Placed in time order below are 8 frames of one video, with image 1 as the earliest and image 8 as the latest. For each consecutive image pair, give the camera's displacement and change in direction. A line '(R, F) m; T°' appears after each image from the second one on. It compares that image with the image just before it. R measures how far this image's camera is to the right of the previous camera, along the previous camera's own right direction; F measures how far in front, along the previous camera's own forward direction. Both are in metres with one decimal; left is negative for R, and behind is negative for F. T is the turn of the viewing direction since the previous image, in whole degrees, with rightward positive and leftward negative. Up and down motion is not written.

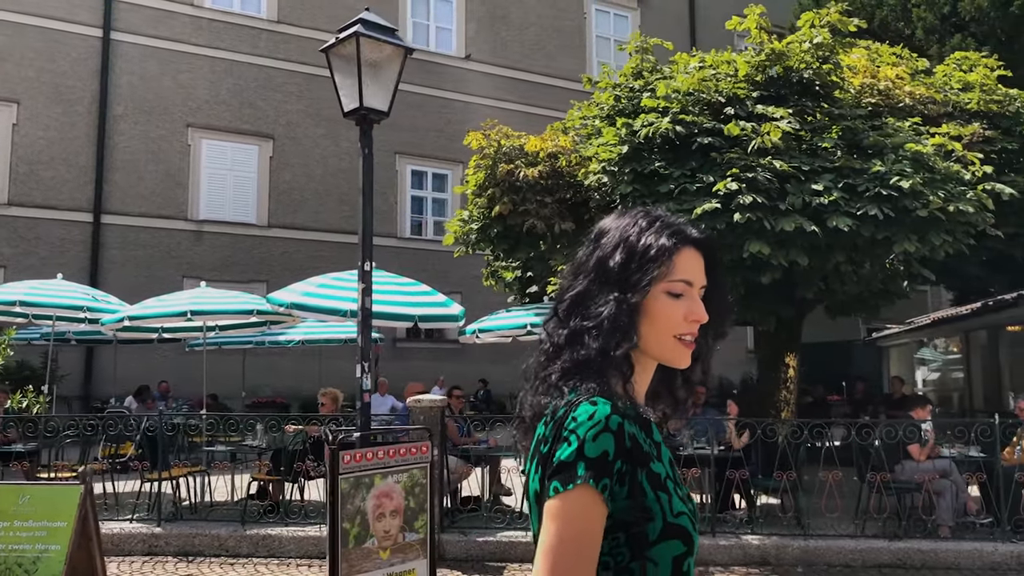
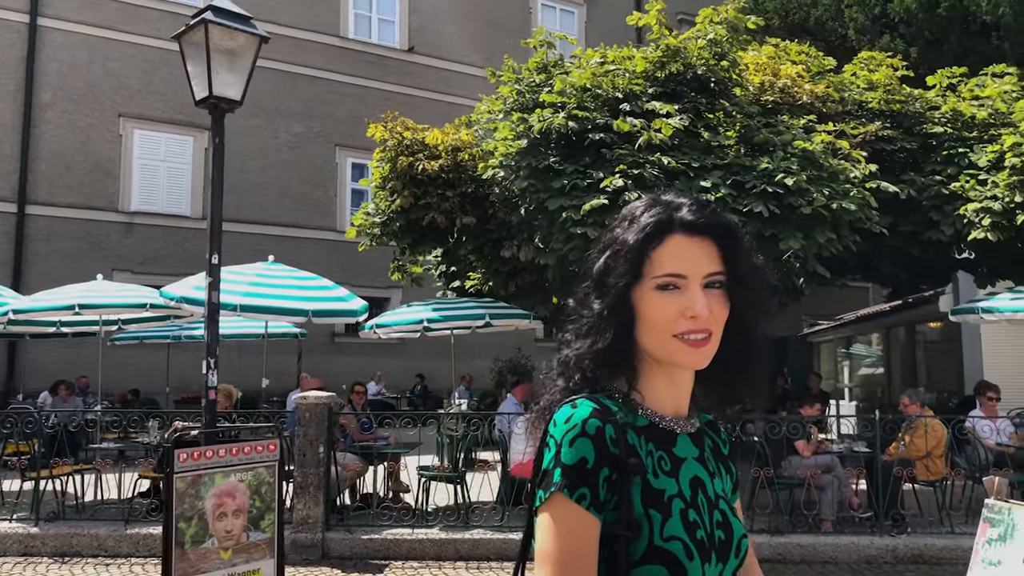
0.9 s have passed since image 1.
(+0.6, +0.1) m; +2°
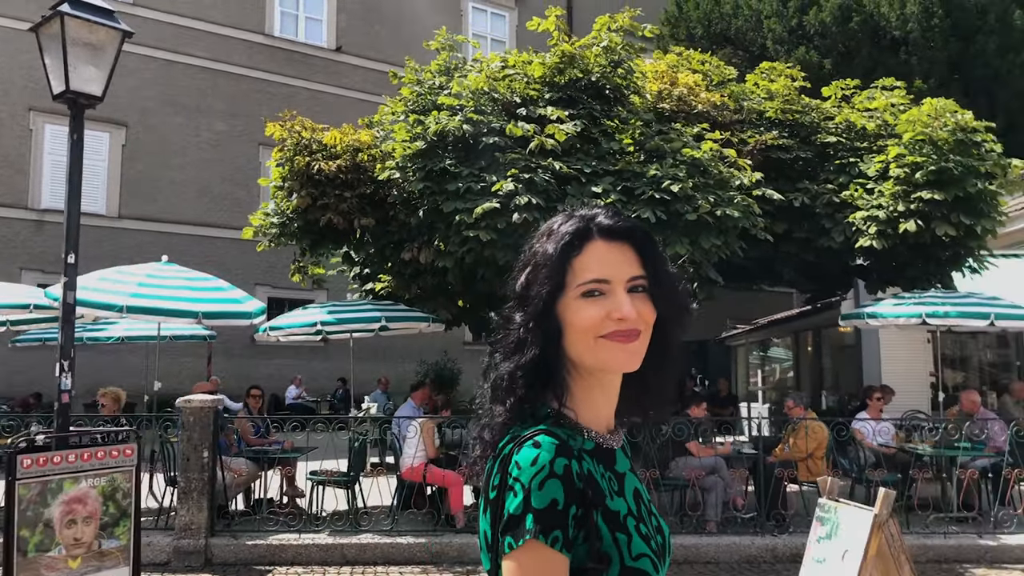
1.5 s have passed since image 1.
(+0.4, 0.0) m; +4°
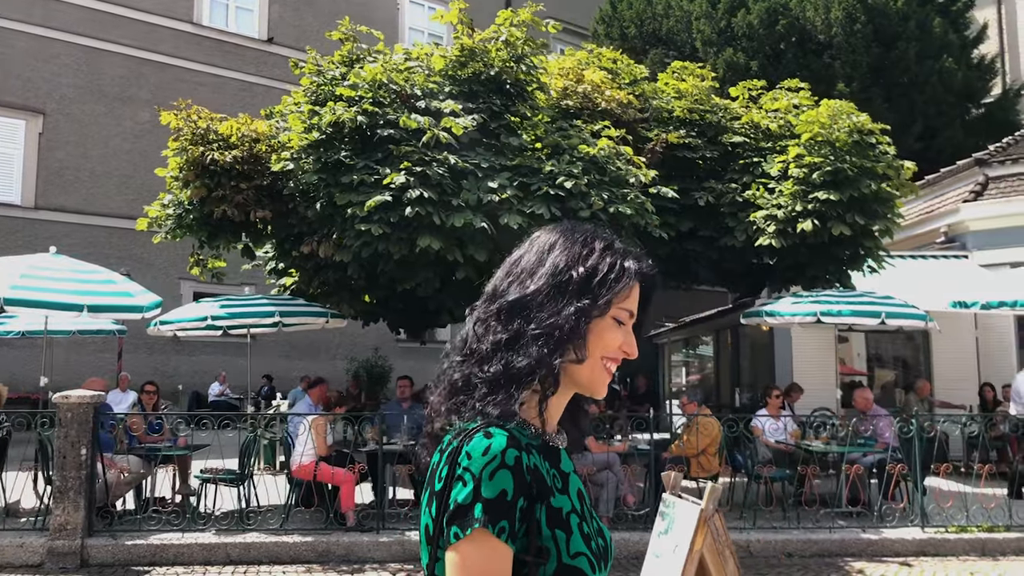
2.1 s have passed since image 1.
(+0.5, +0.1) m; +3°
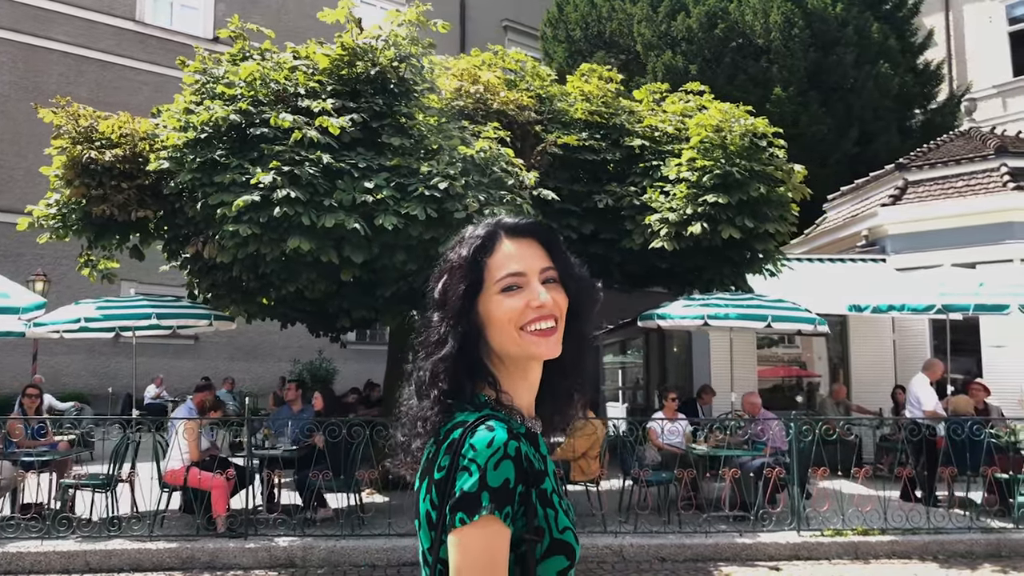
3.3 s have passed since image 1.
(+0.9, +0.1) m; +2°
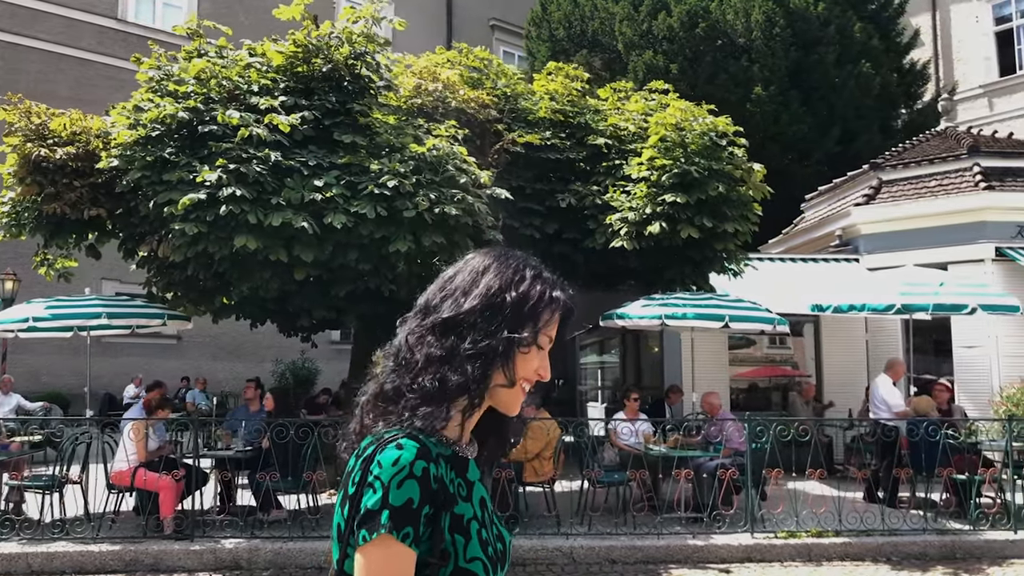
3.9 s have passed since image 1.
(+0.4, +0.1) m; 0°
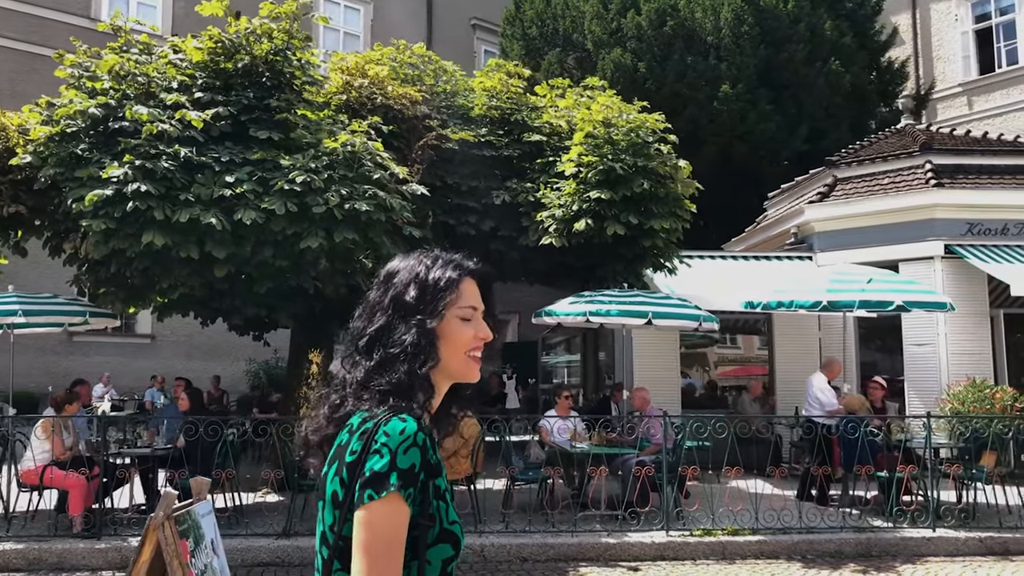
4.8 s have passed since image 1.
(+0.7, 0.0) m; 0°
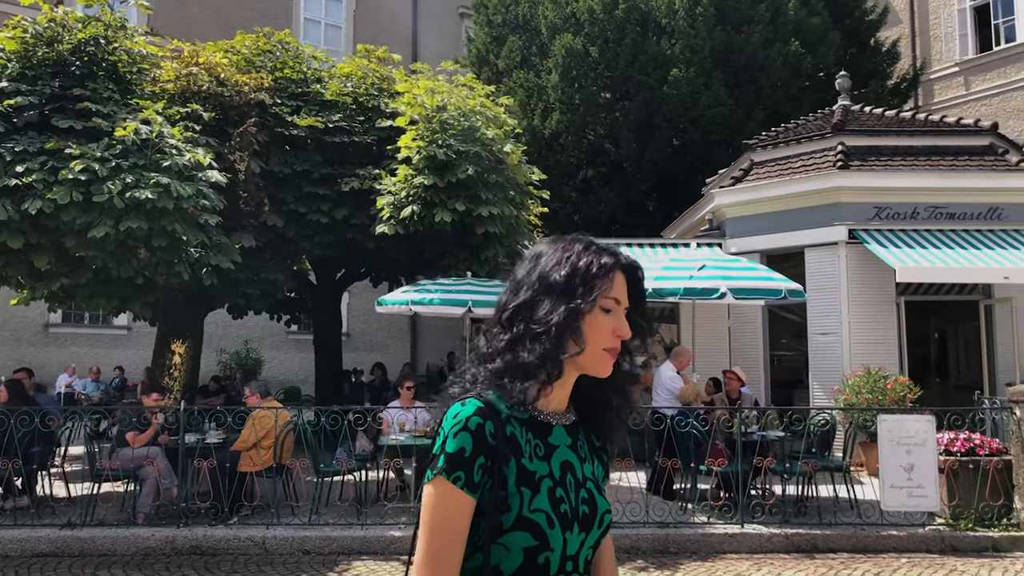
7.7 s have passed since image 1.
(+2.1, +0.2) m; -3°
